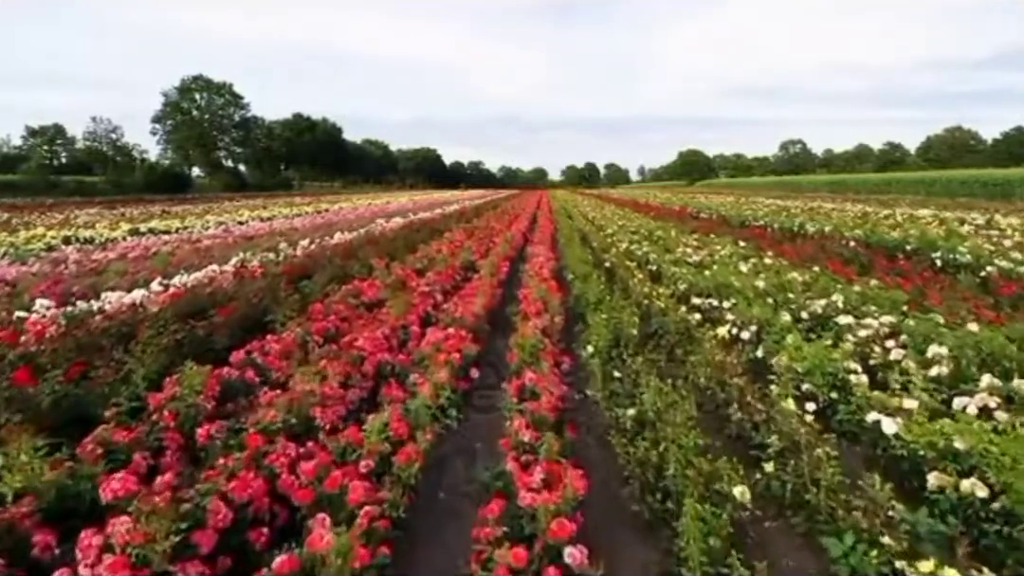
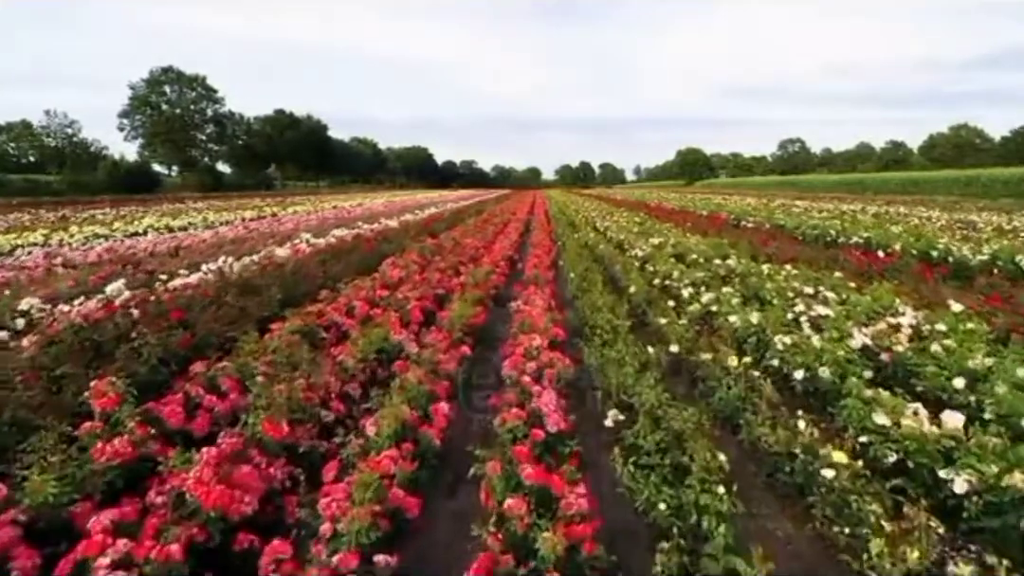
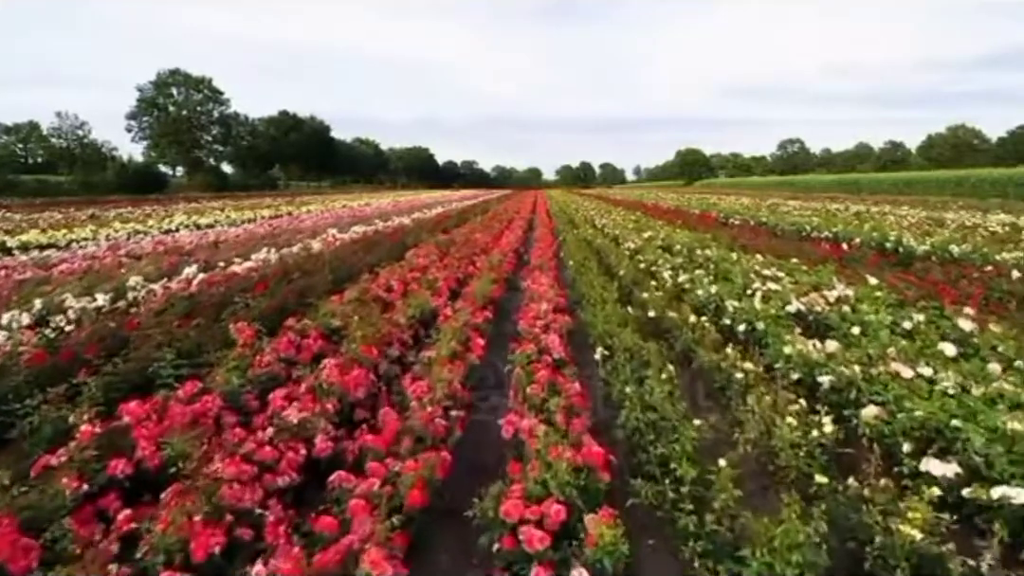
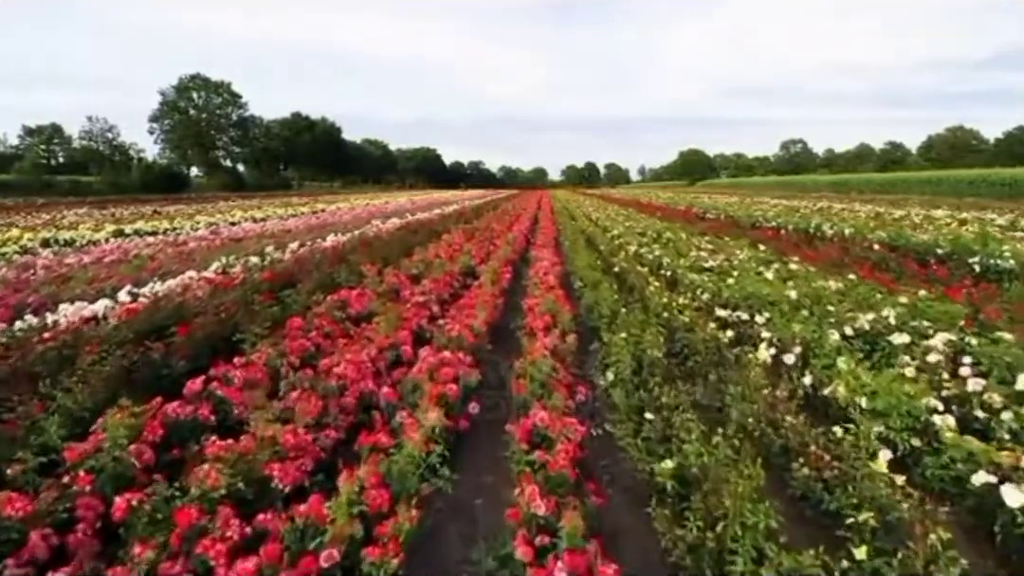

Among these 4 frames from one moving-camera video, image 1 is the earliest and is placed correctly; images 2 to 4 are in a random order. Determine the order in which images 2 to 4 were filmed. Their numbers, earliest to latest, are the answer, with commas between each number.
4, 3, 2
